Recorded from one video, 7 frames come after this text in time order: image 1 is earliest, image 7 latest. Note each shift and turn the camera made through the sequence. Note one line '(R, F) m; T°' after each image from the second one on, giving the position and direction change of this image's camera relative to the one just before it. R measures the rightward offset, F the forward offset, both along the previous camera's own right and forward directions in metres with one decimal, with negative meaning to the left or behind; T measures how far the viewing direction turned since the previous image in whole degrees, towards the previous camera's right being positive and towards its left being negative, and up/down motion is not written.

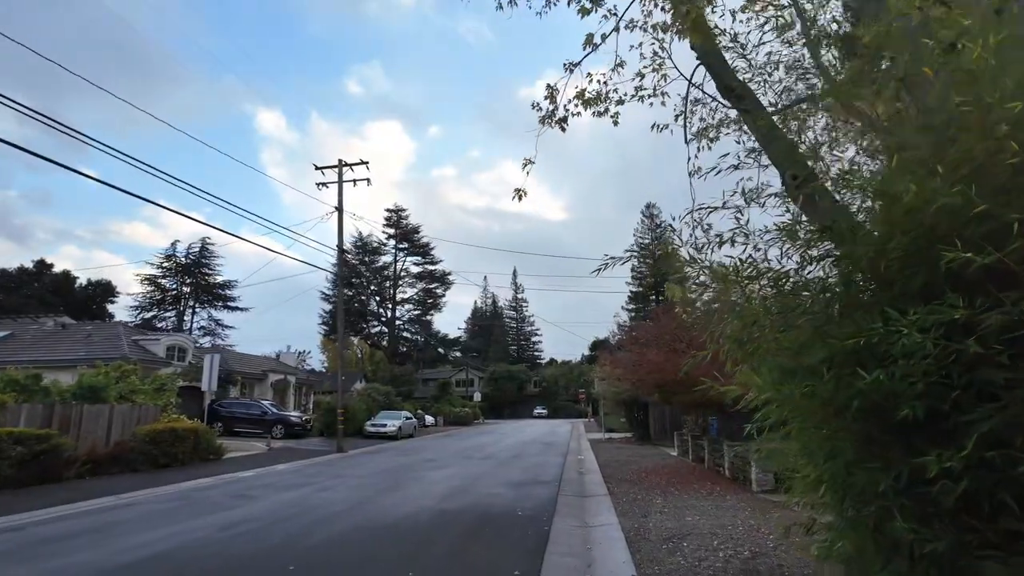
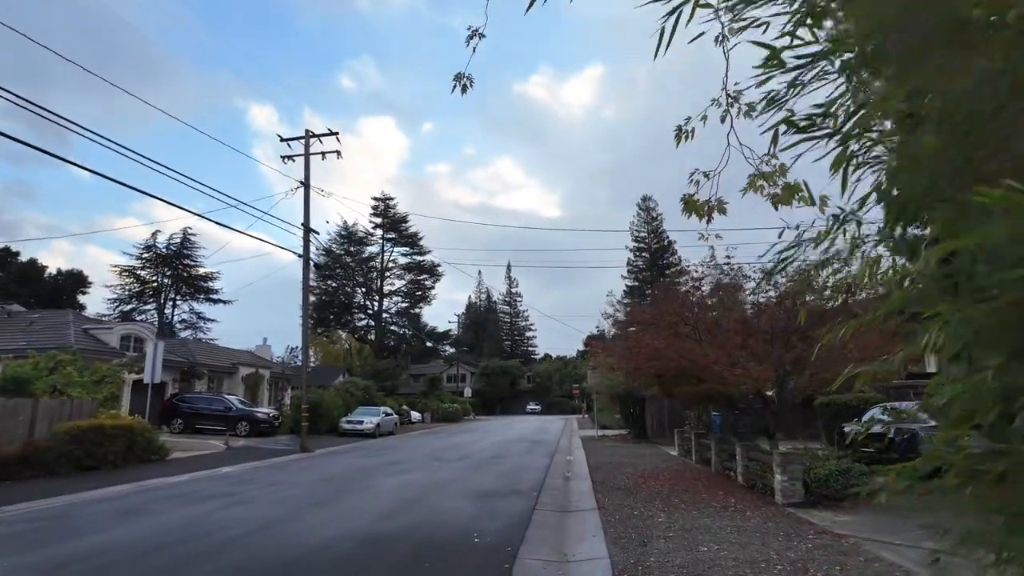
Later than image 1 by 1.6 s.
(+0.4, +2.4) m; 0°
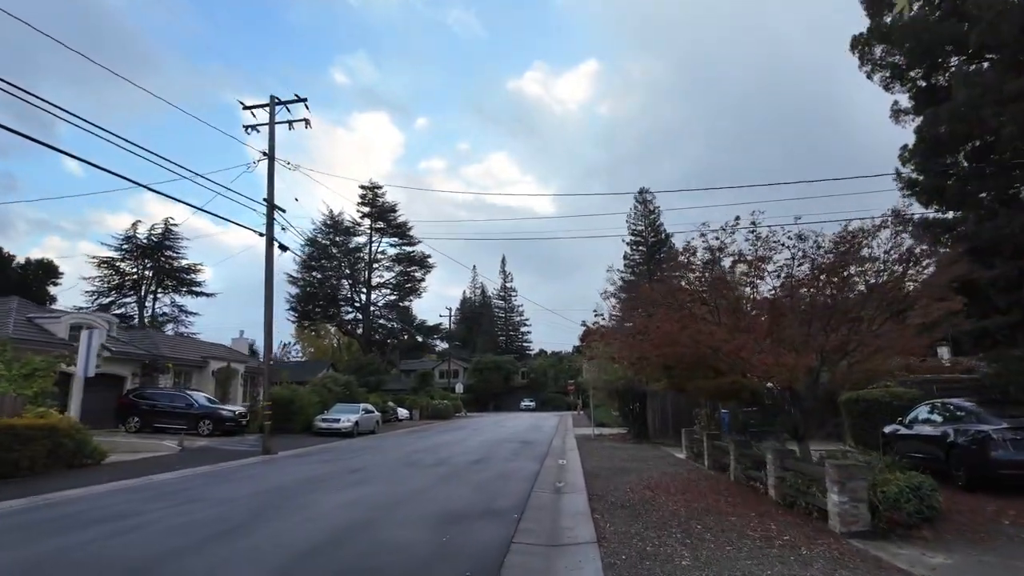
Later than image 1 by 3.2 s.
(+0.3, +2.4) m; 0°
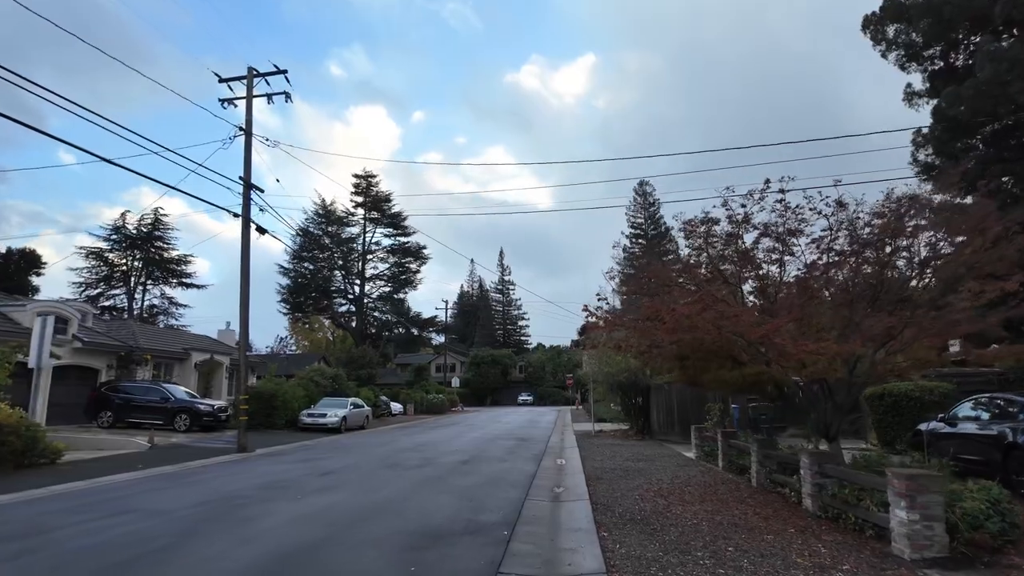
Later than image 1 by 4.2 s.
(+0.1, +1.5) m; 0°
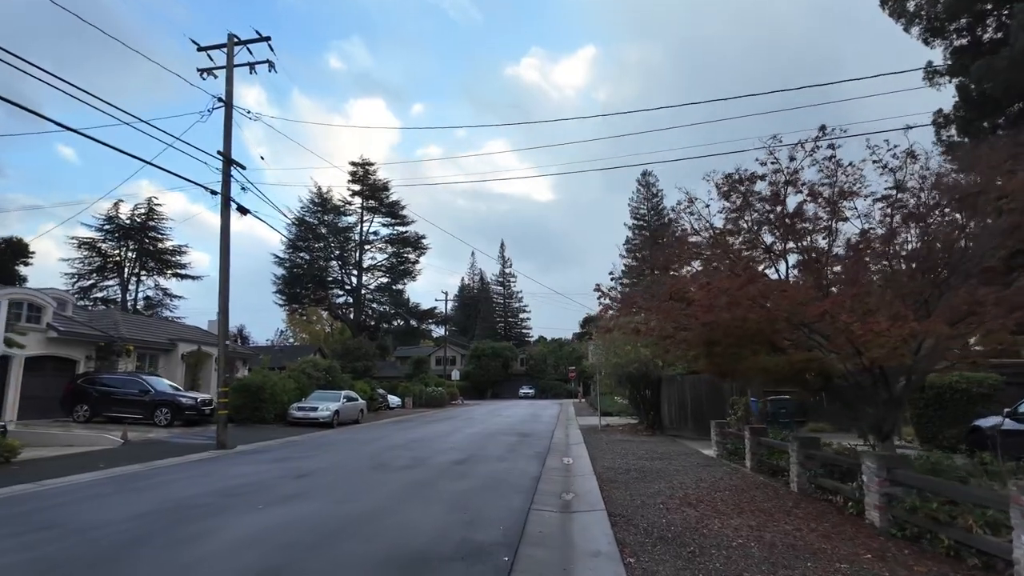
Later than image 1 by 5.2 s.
(0.0, +1.5) m; 0°
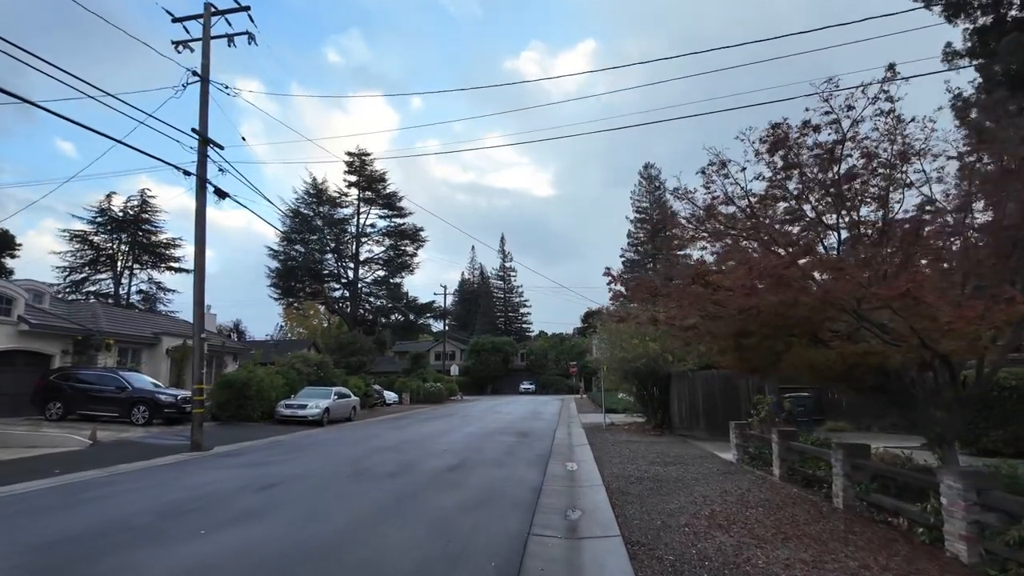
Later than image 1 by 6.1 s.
(0.0, +1.4) m; 0°
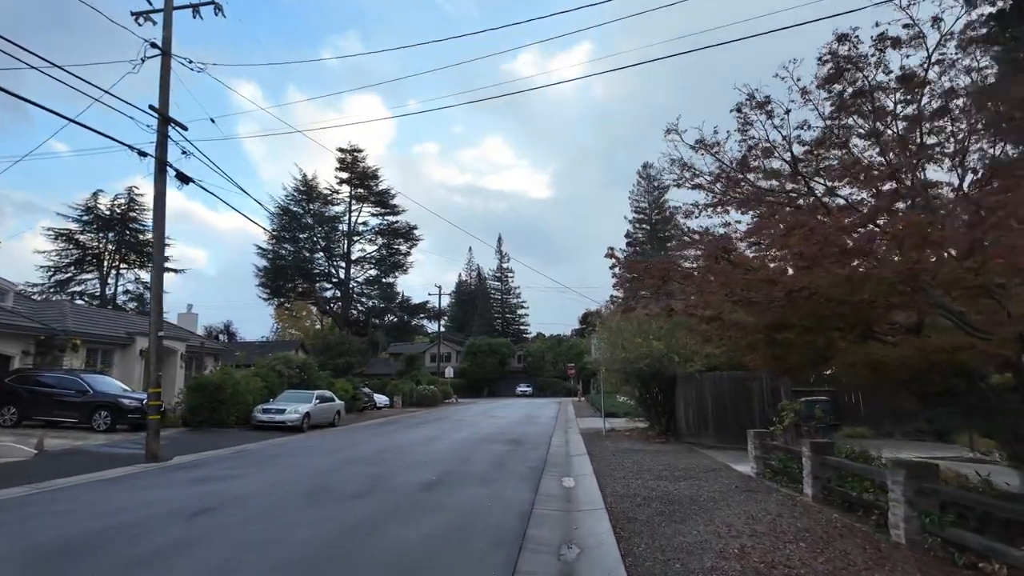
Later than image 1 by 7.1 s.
(+0.2, +1.6) m; 0°
